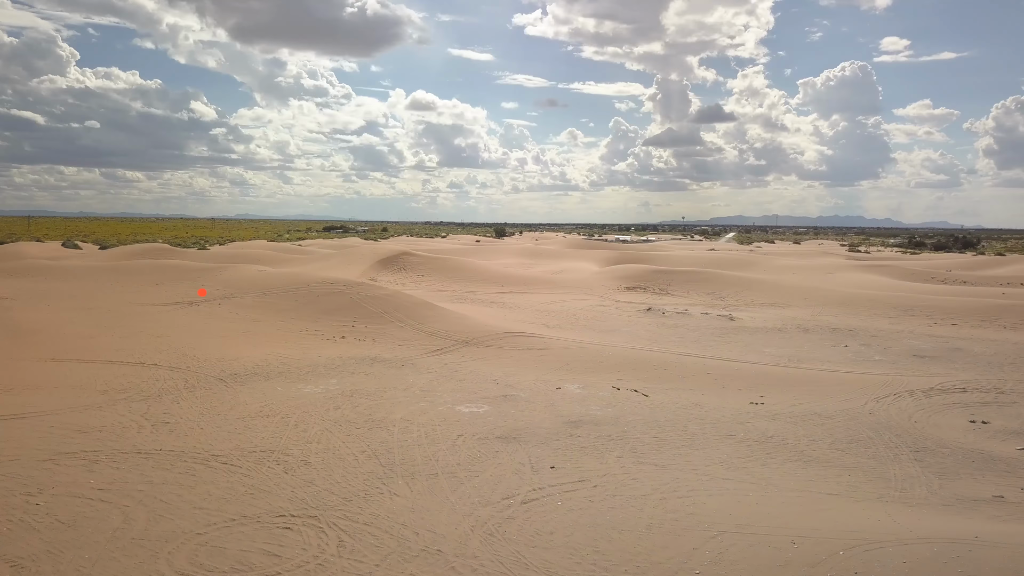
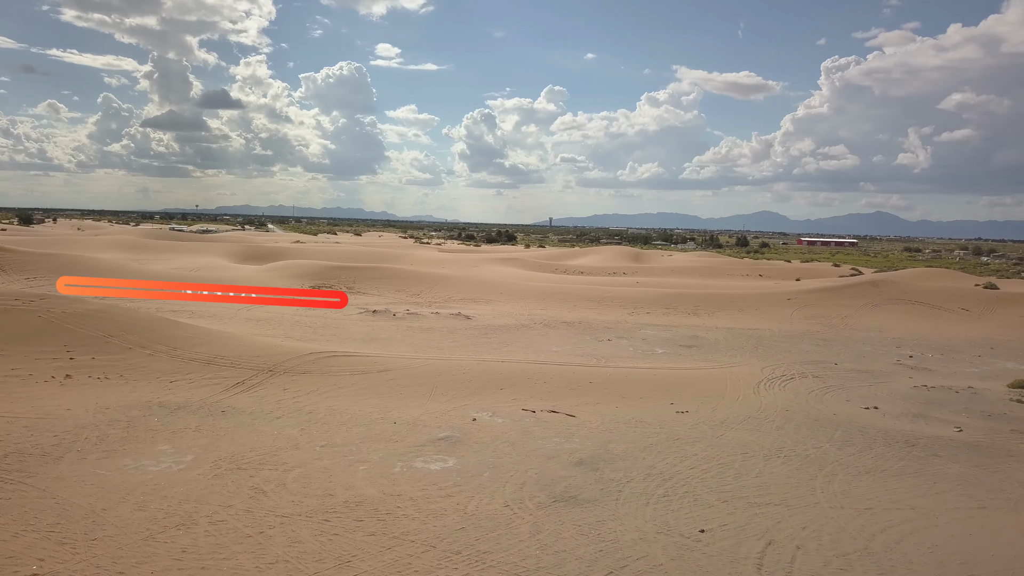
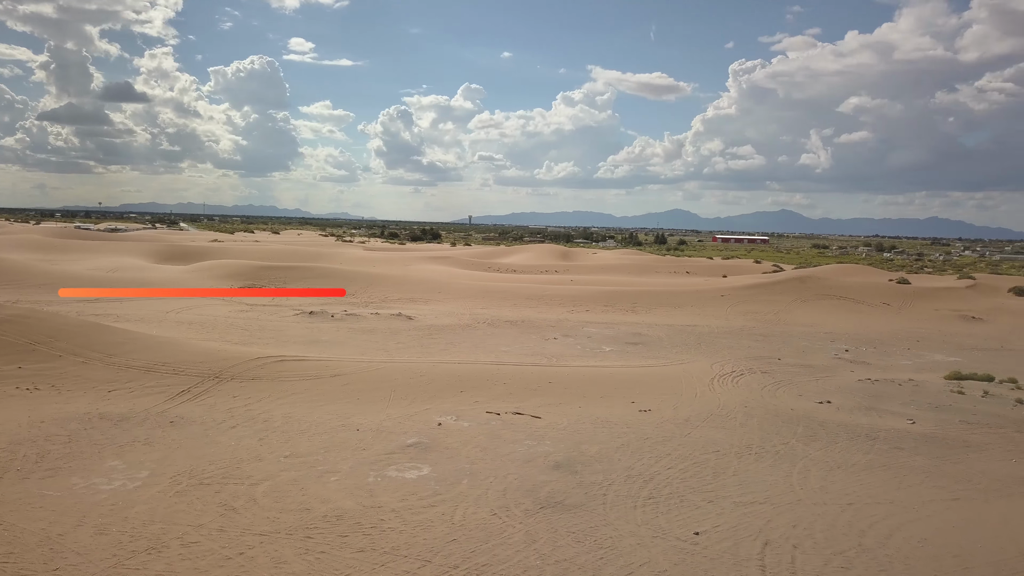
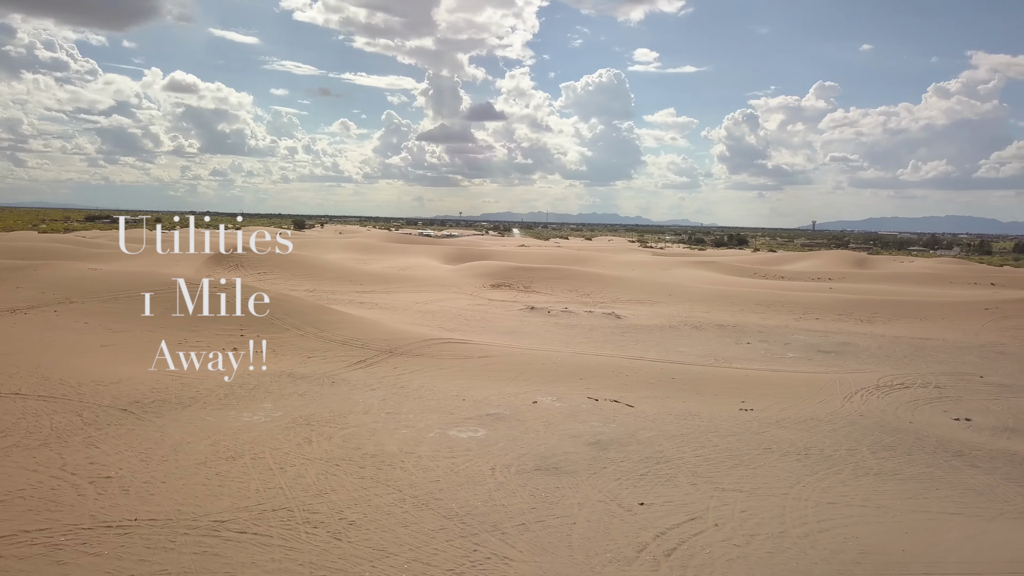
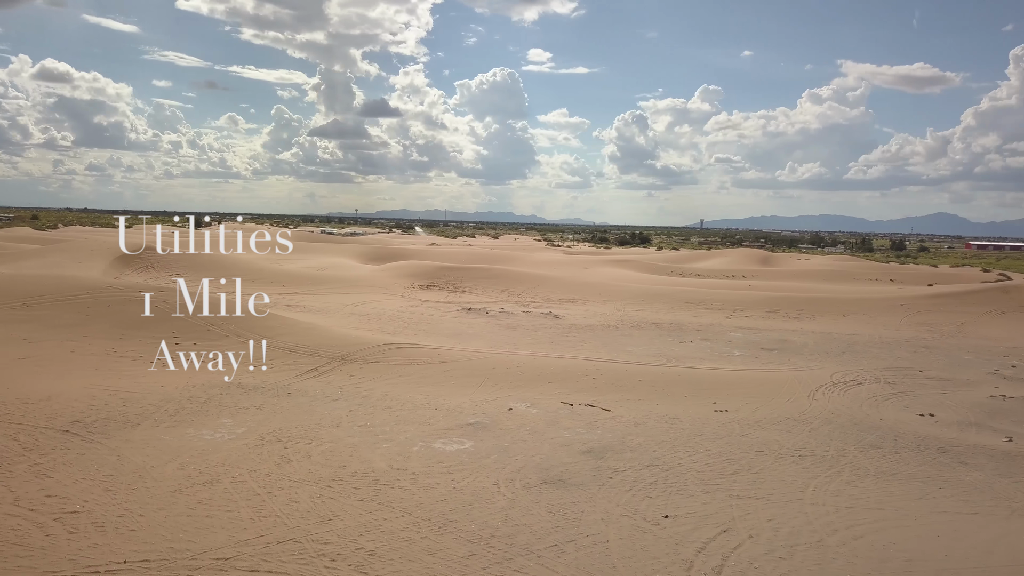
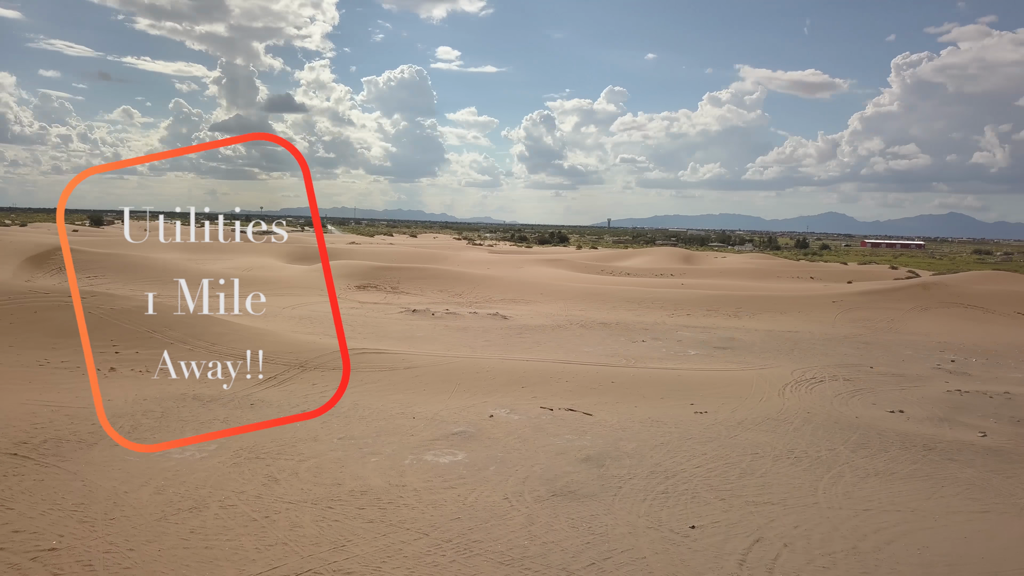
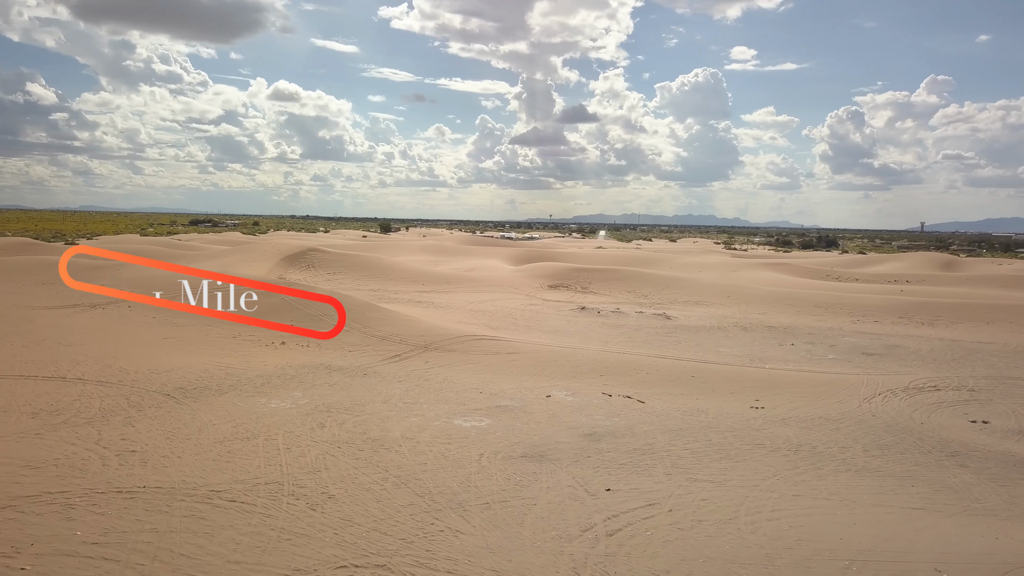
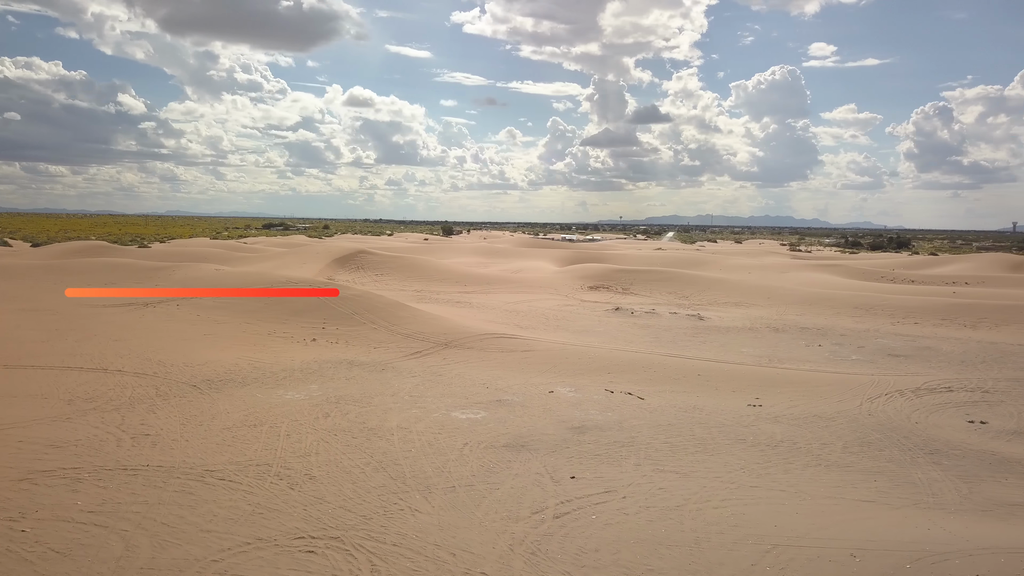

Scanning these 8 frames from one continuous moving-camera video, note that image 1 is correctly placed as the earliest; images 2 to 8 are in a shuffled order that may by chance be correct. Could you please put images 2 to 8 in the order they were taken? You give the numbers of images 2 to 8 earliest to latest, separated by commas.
8, 7, 4, 5, 6, 2, 3
